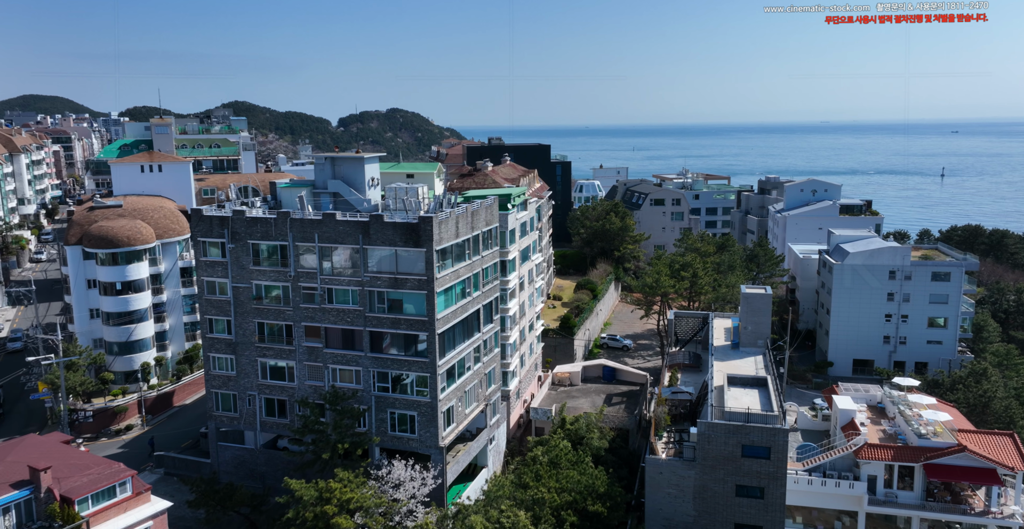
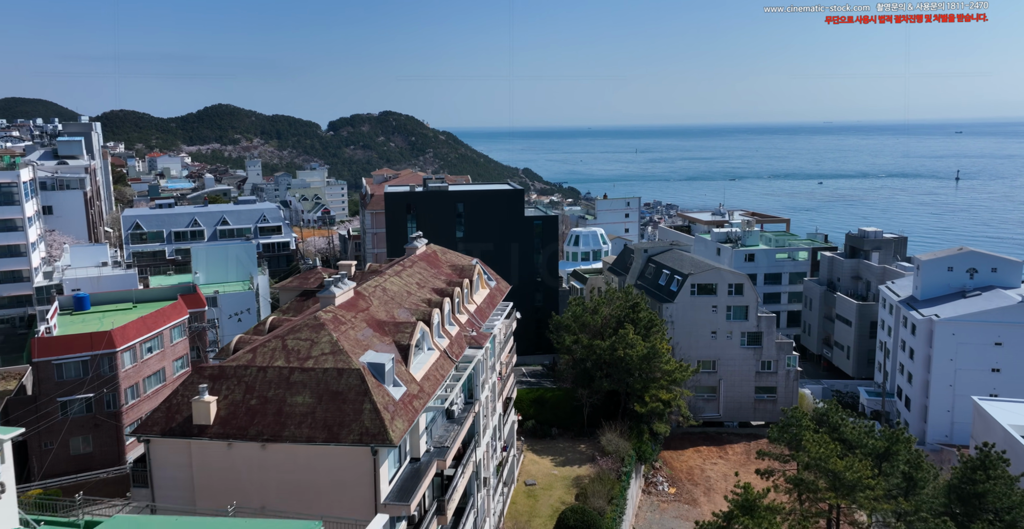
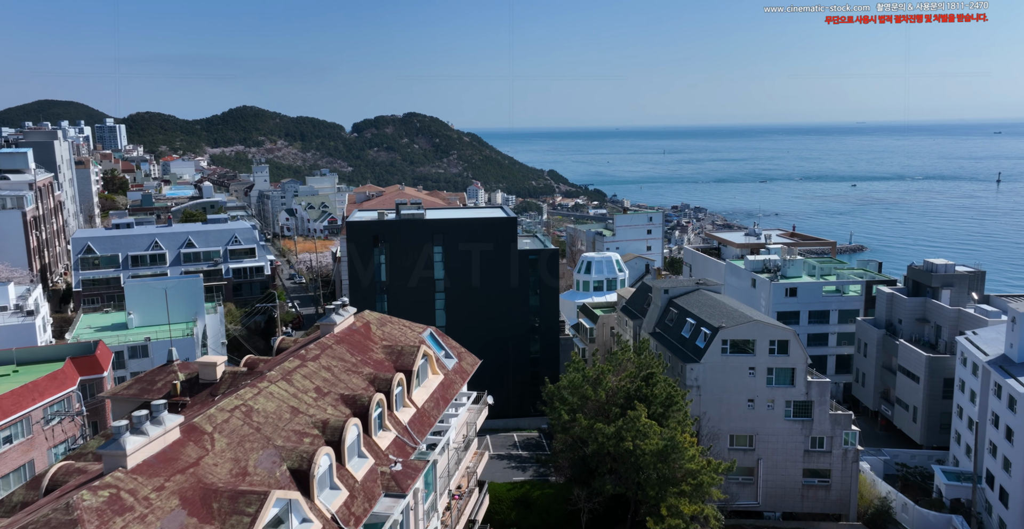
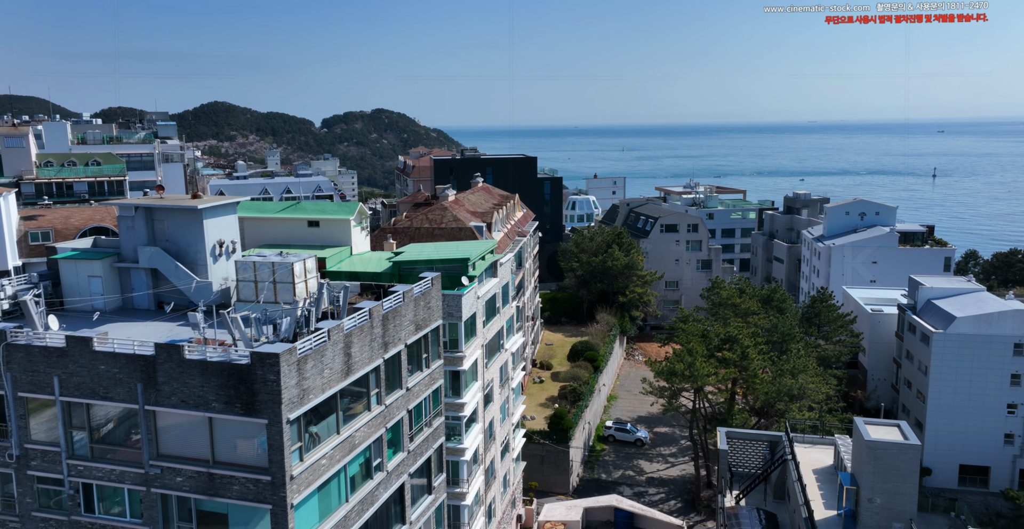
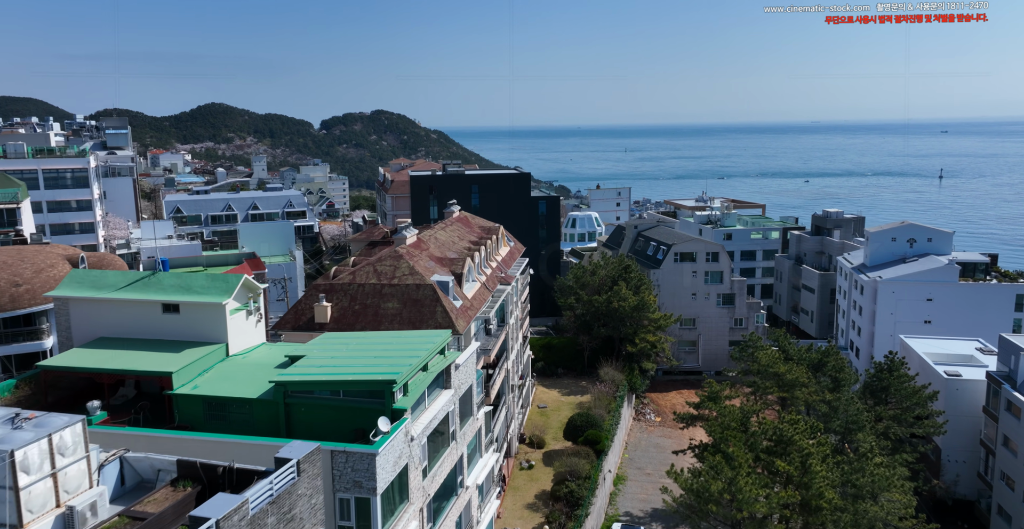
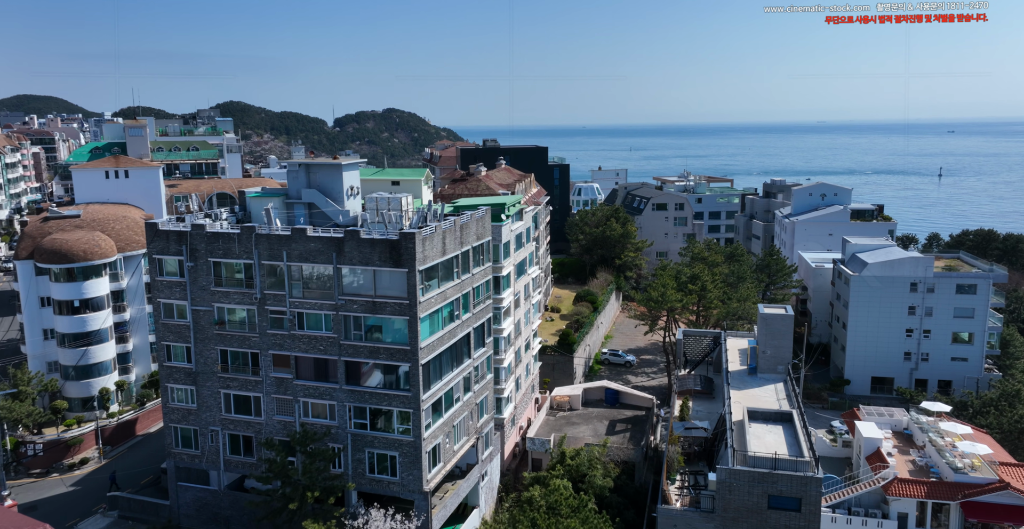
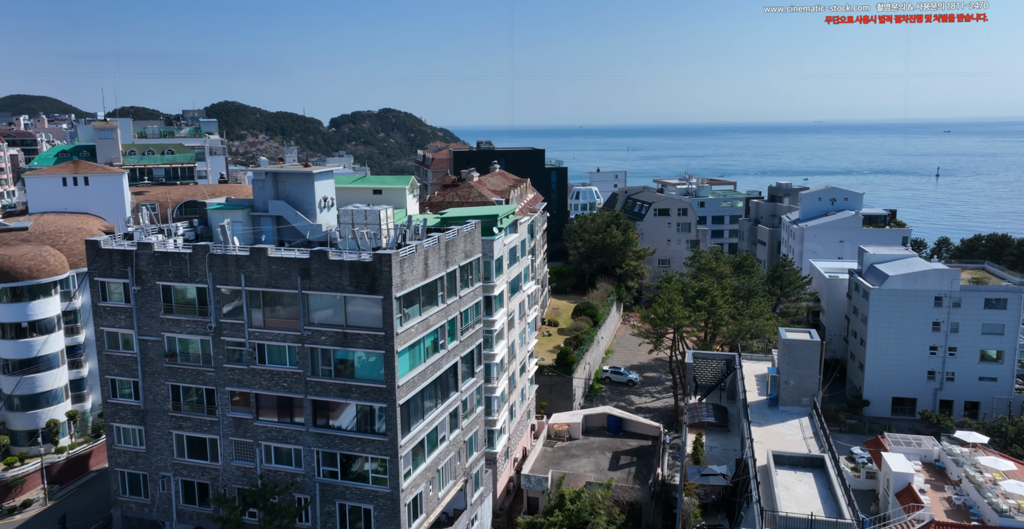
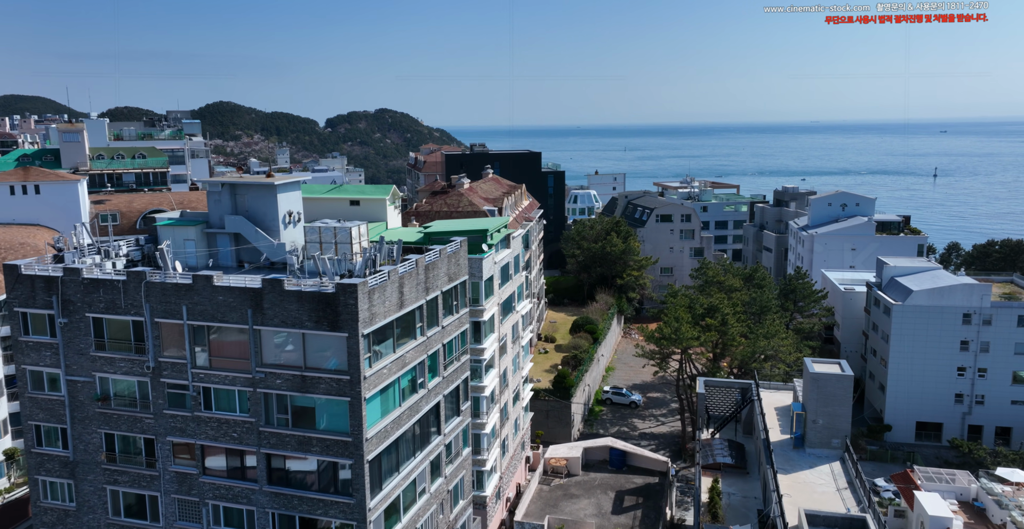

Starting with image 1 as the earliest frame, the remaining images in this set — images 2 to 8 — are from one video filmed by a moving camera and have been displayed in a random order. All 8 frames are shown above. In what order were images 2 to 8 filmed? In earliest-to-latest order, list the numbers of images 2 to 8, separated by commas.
6, 7, 8, 4, 5, 2, 3
